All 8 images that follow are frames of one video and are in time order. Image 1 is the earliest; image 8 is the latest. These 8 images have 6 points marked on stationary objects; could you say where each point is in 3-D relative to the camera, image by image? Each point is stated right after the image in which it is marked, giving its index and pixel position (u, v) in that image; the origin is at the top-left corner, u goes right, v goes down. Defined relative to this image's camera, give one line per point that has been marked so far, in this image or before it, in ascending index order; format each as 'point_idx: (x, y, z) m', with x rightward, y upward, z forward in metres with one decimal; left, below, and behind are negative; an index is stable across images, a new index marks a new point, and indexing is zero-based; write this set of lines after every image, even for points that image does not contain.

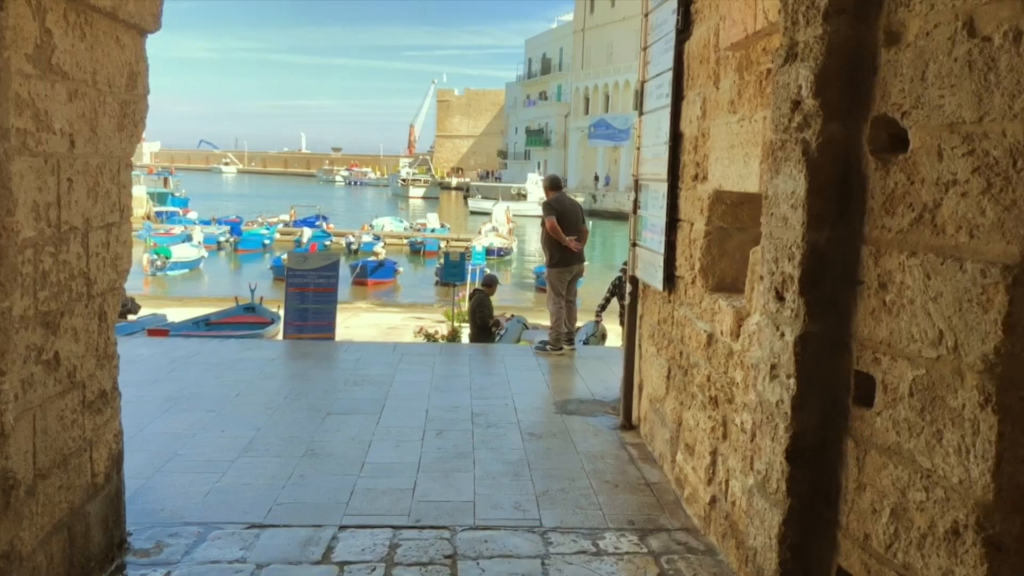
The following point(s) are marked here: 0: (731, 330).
0: (+0.9, -0.2, +3.4) m
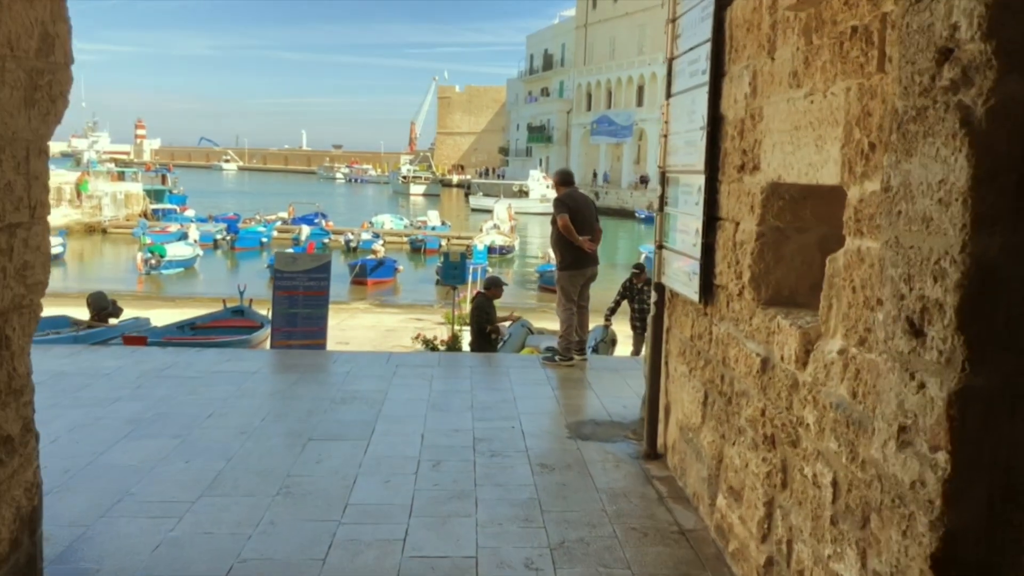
0: (+0.9, -0.2, +2.7) m
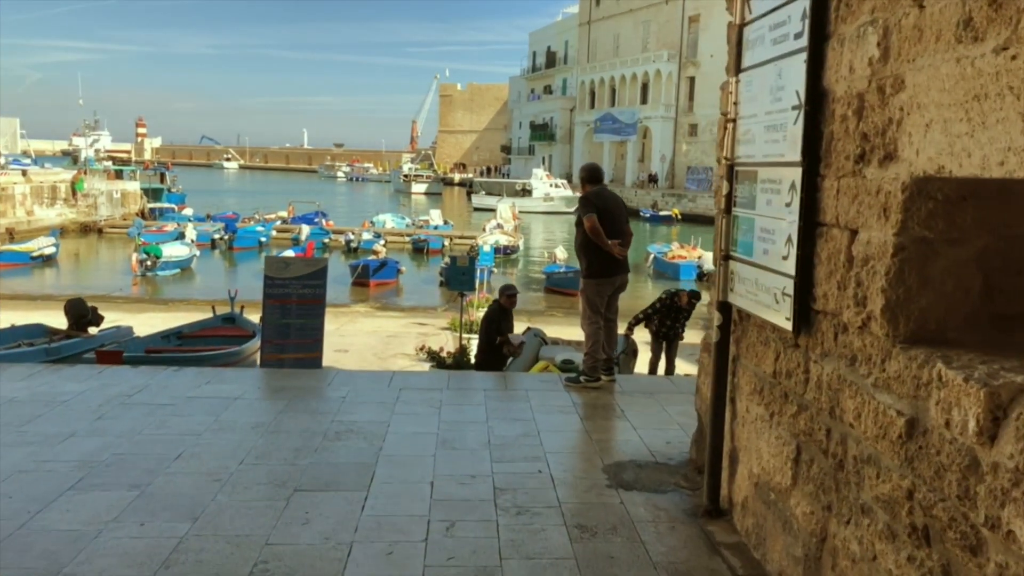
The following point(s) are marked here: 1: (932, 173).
0: (+1.0, -0.3, +1.9) m
1: (+1.1, +0.3, +2.2) m
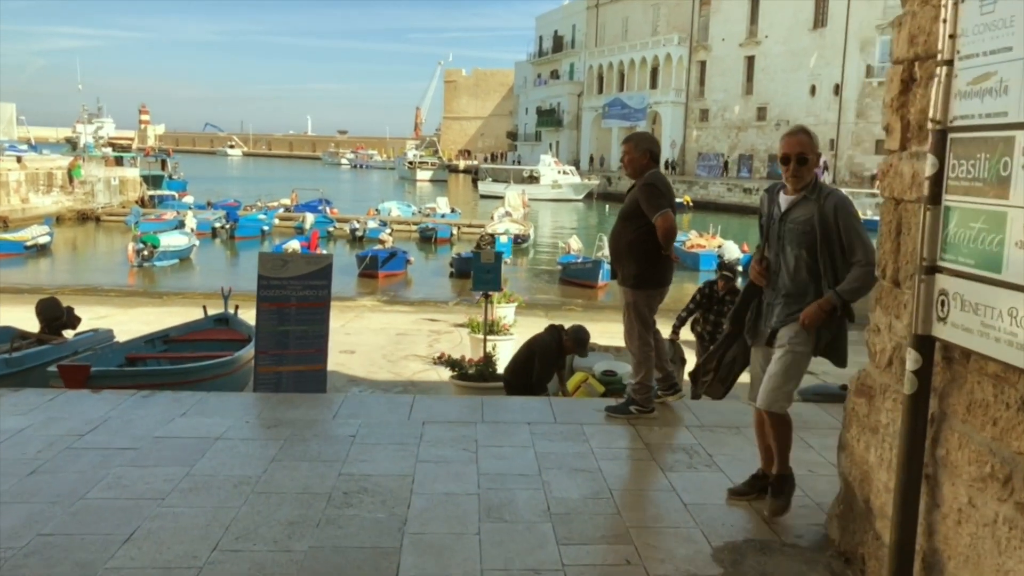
0: (+1.3, -0.4, +0.7) m
1: (+1.3, +0.2, +0.9) m
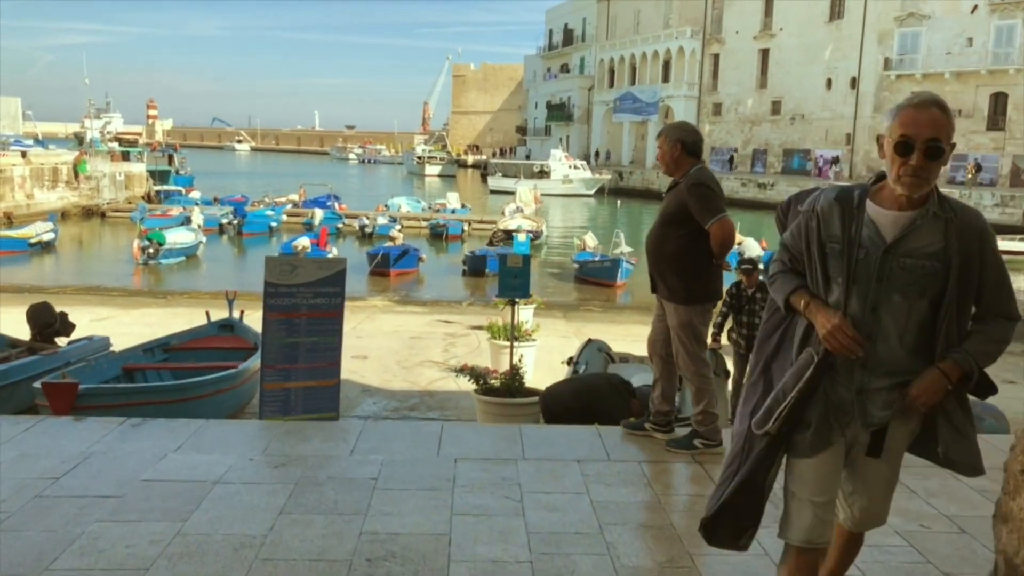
0: (+1.5, -0.5, 0.0) m
1: (+1.5, +0.1, +0.2) m
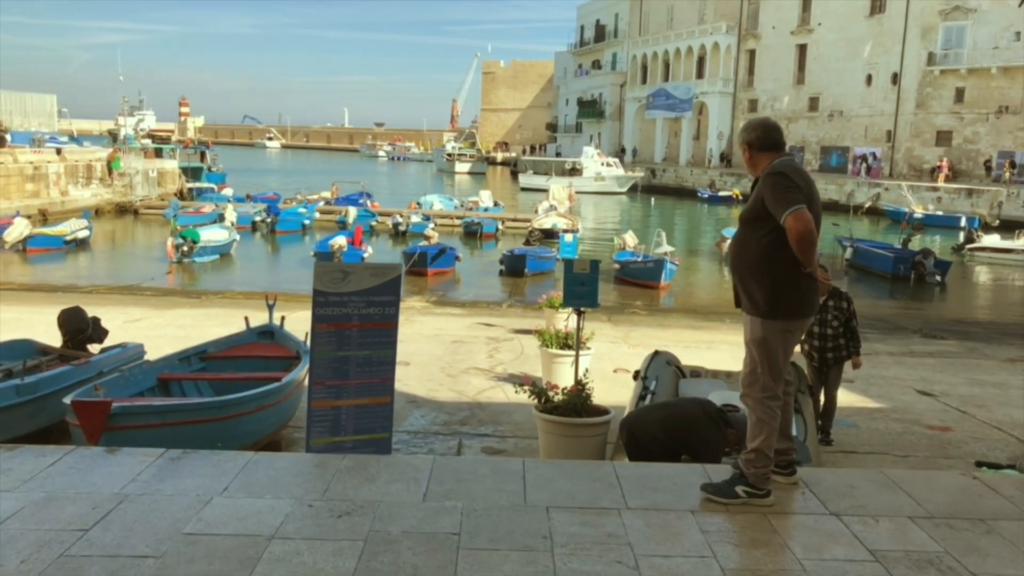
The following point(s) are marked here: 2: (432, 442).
0: (+1.8, -0.6, -0.7) m
1: (+1.8, 0.0, -0.4) m
2: (-0.7, -1.4, +7.7) m
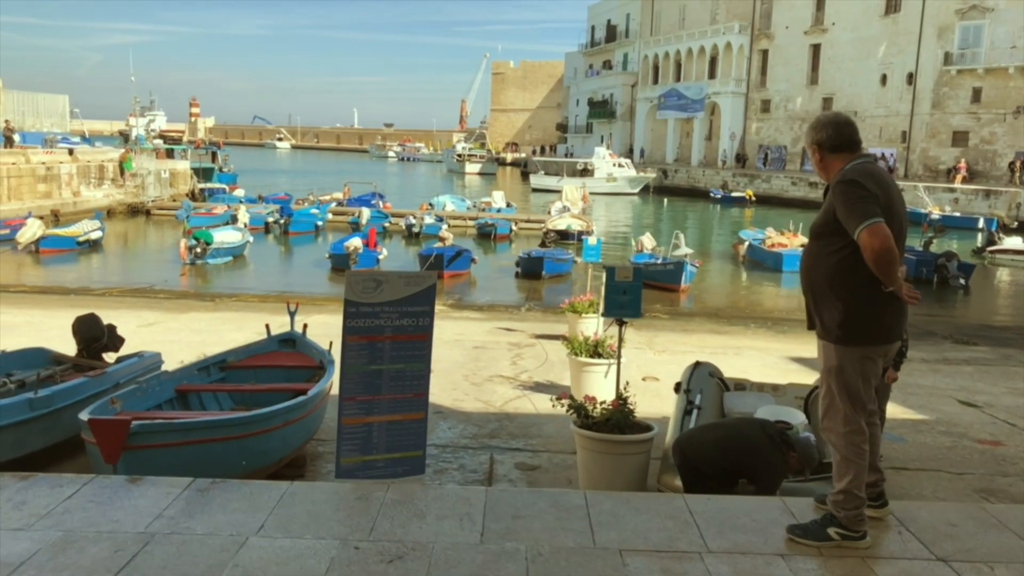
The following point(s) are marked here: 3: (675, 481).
0: (+2.0, -0.7, -1.0) m
1: (+2.0, -0.1, -0.8) m
2: (-0.4, -1.5, +7.4) m
3: (+1.1, -1.3, +5.9) m
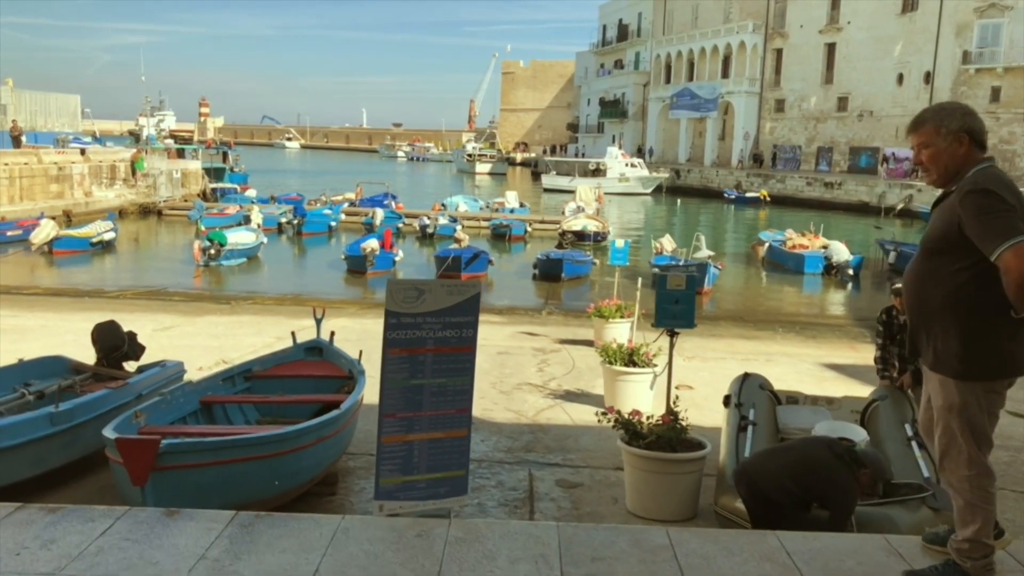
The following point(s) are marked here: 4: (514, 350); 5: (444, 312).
0: (+2.2, -0.7, -1.4) m
1: (+2.3, -0.1, -1.2) m
2: (-0.1, -1.5, +7.0) m
3: (+1.4, -1.4, +5.5) m
4: (0.0, -0.9, +12.8) m
5: (-0.4, -0.2, +5.1) m
